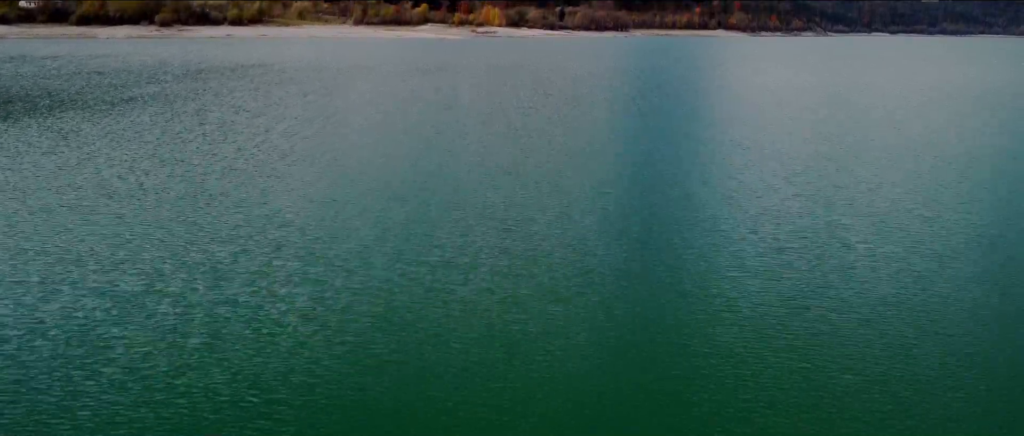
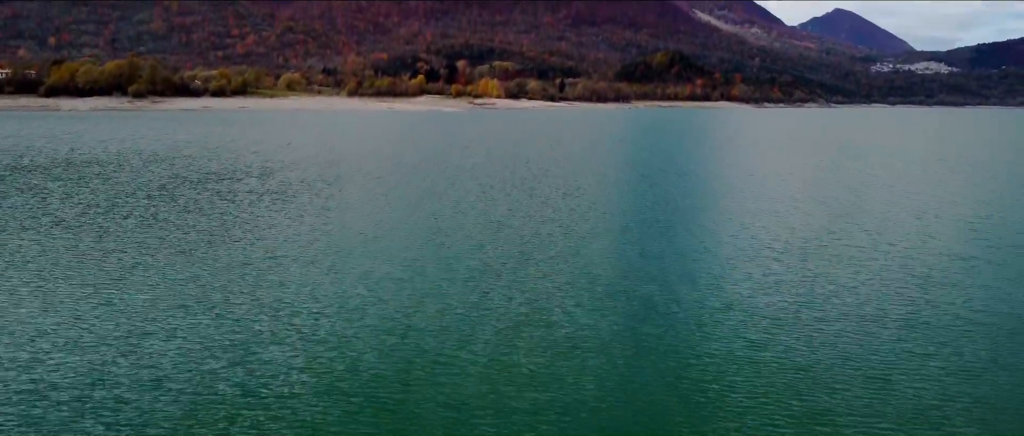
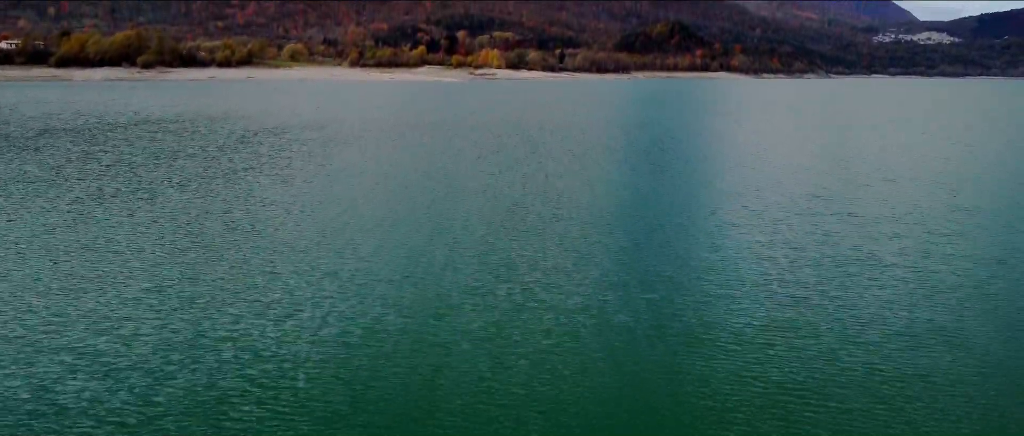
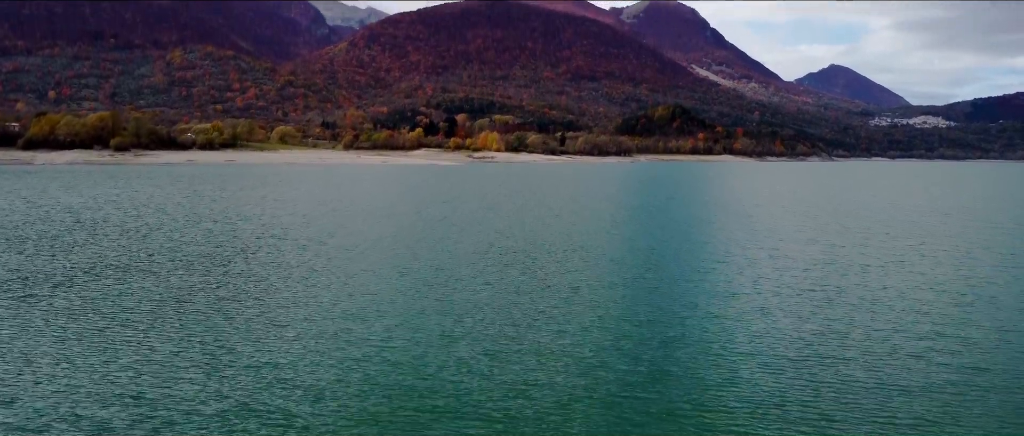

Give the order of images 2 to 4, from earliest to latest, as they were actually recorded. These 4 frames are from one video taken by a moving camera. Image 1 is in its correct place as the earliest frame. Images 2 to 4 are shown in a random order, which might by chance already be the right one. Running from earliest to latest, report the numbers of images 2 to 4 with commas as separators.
3, 2, 4
